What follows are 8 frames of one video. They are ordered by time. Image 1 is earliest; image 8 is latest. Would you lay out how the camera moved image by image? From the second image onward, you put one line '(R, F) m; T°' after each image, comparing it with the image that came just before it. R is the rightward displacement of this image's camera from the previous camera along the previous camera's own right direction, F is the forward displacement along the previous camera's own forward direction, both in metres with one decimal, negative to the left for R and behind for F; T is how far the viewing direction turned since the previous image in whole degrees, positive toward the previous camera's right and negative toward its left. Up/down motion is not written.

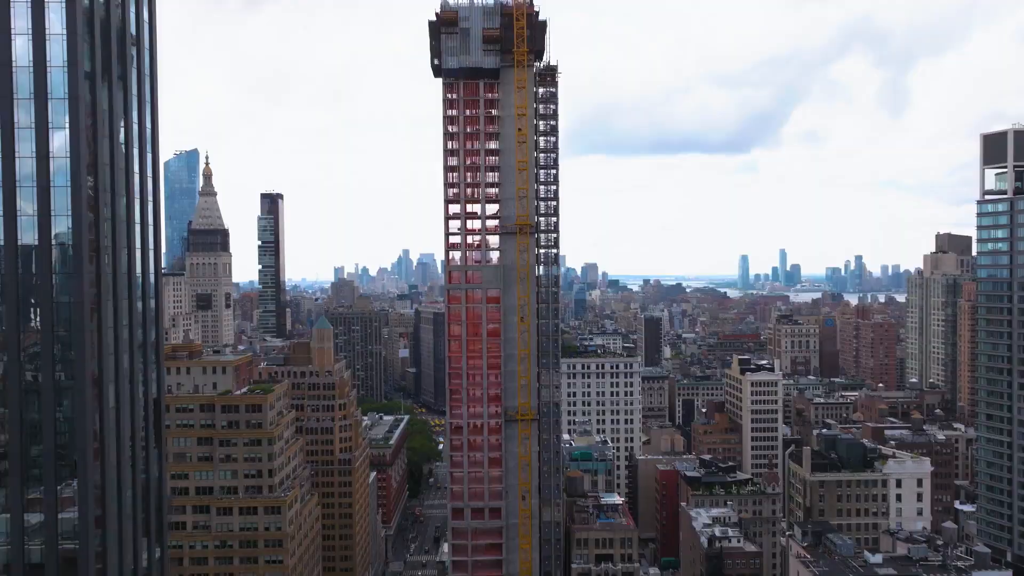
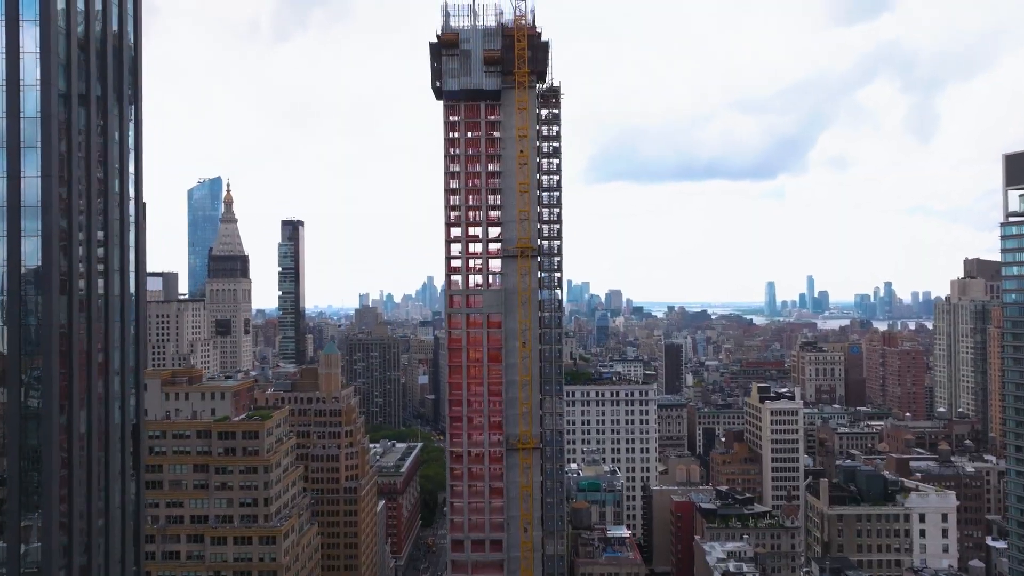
(+3.3, +2.6) m; -2°
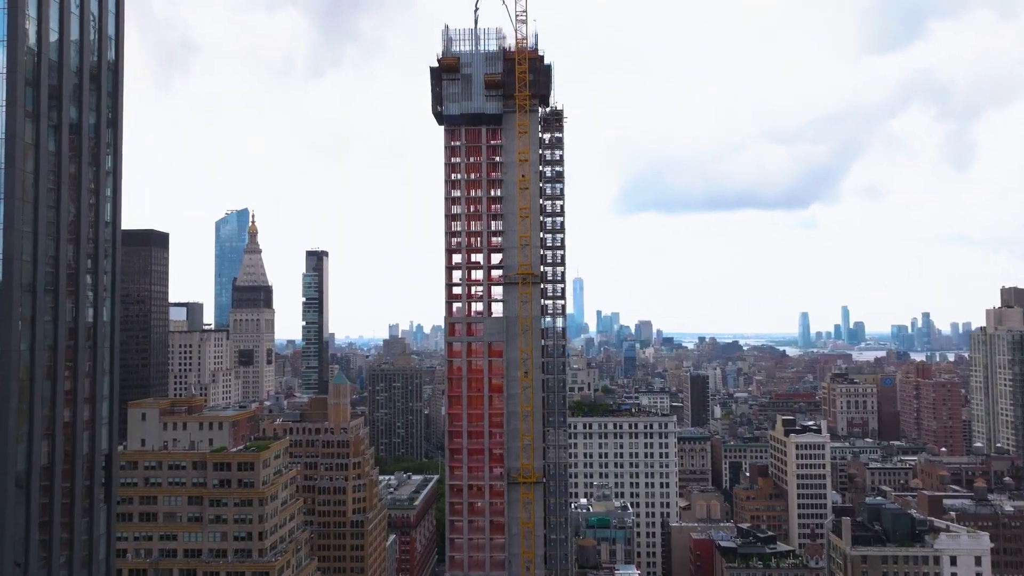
(+4.0, +3.1) m; -2°
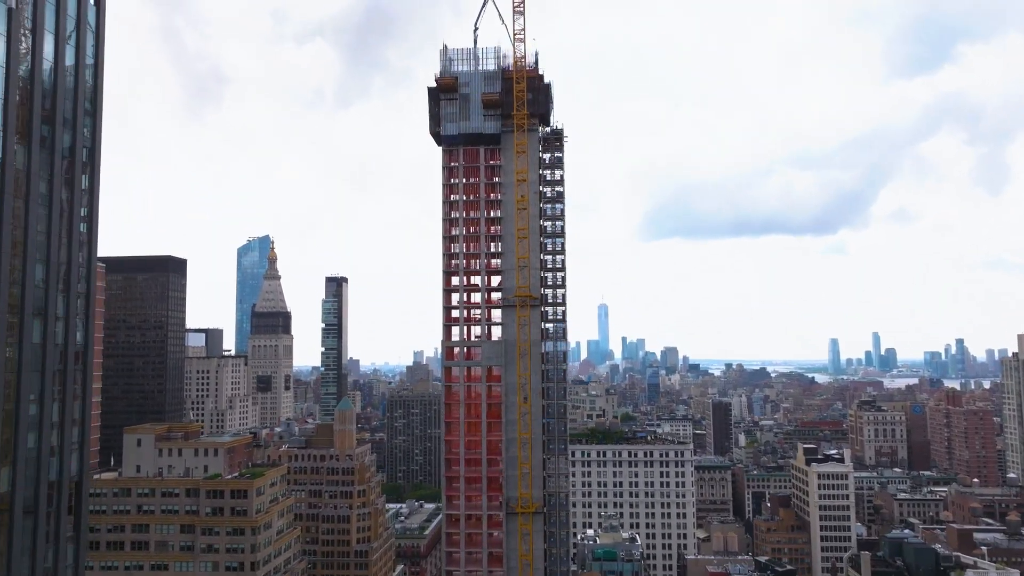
(+3.6, +2.8) m; -2°
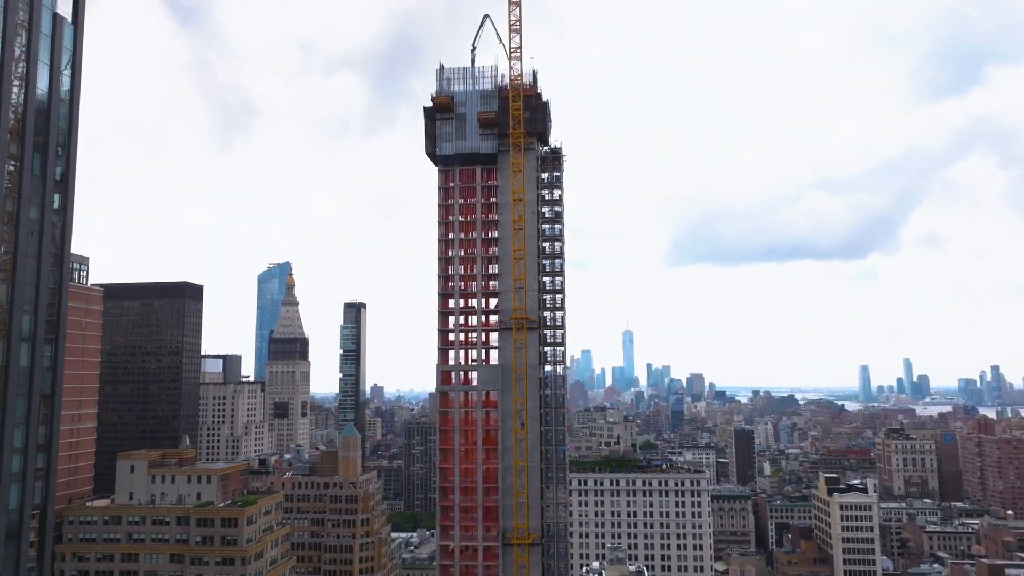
(+3.7, +2.9) m; -2°
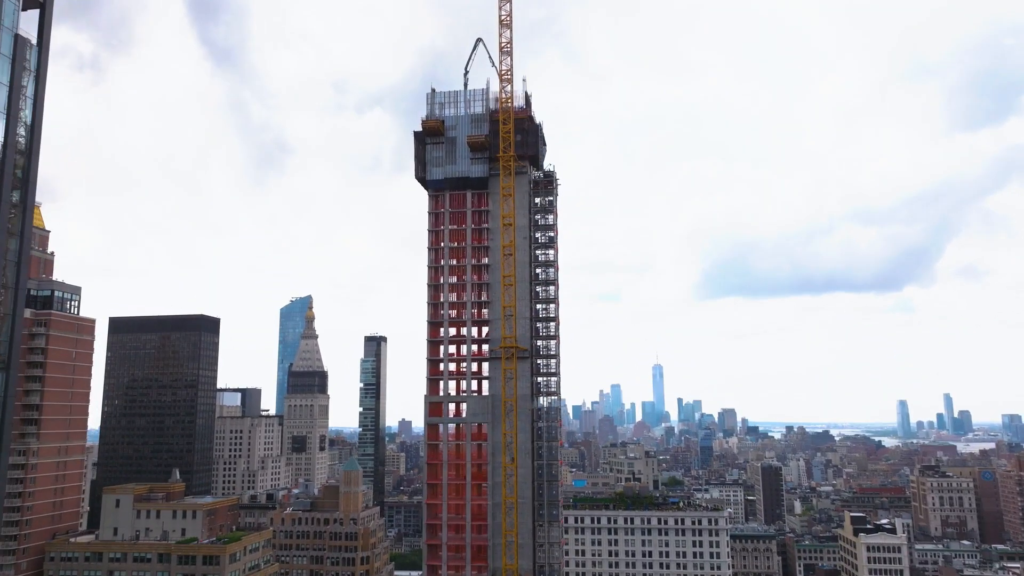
(+5.0, +3.7) m; -2°
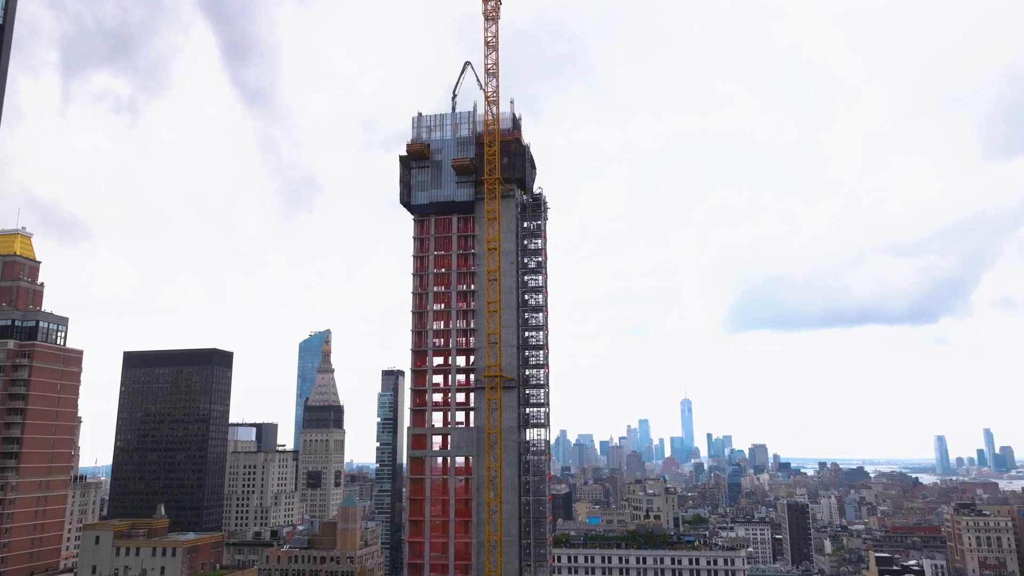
(+5.0, +3.7) m; -2°
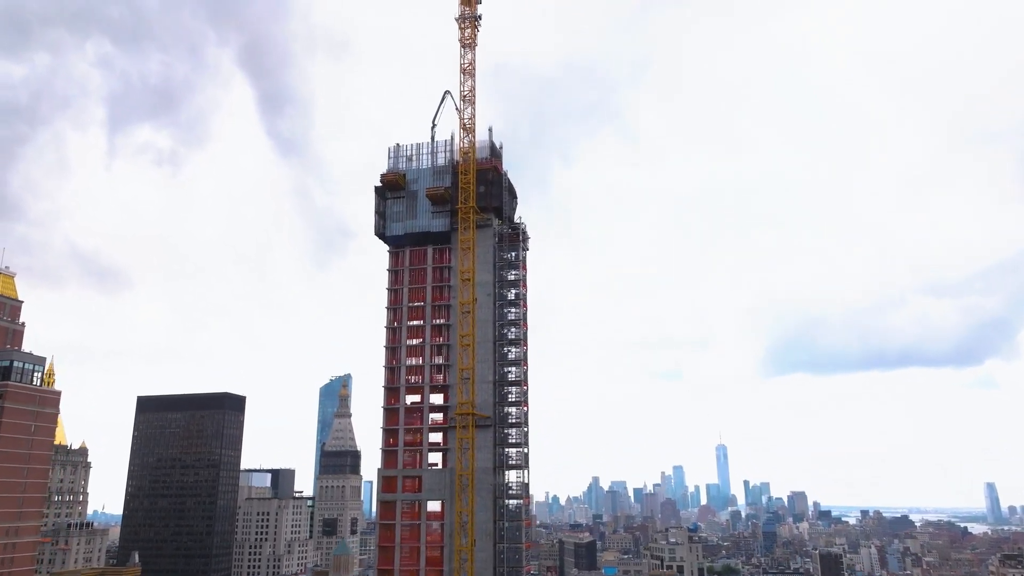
(+6.6, +4.7) m; -2°
